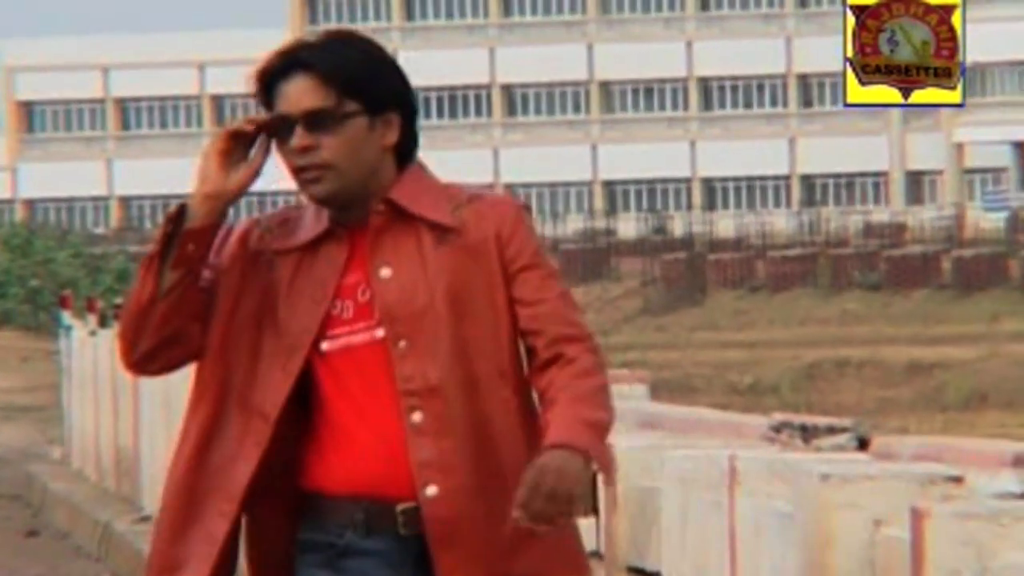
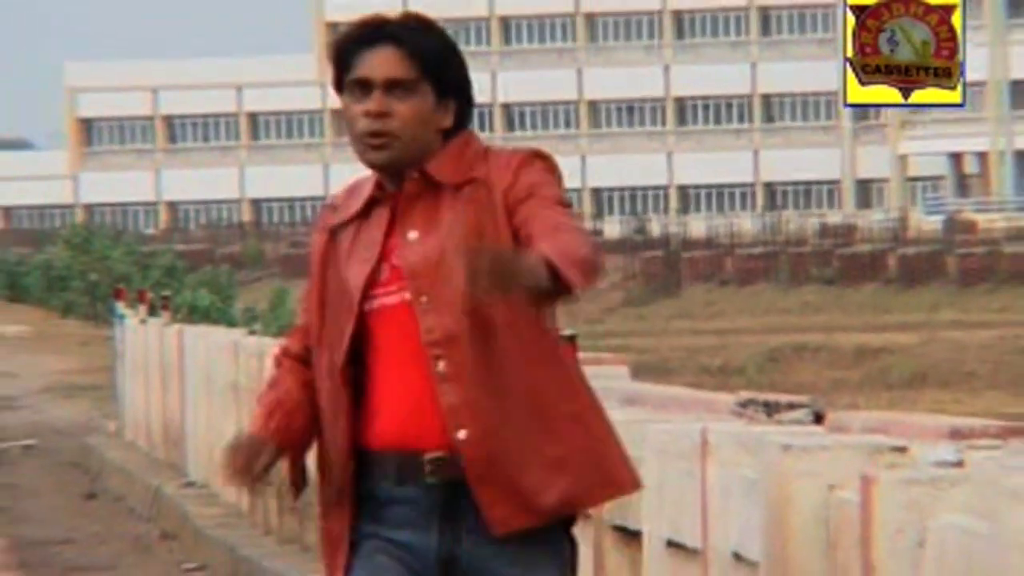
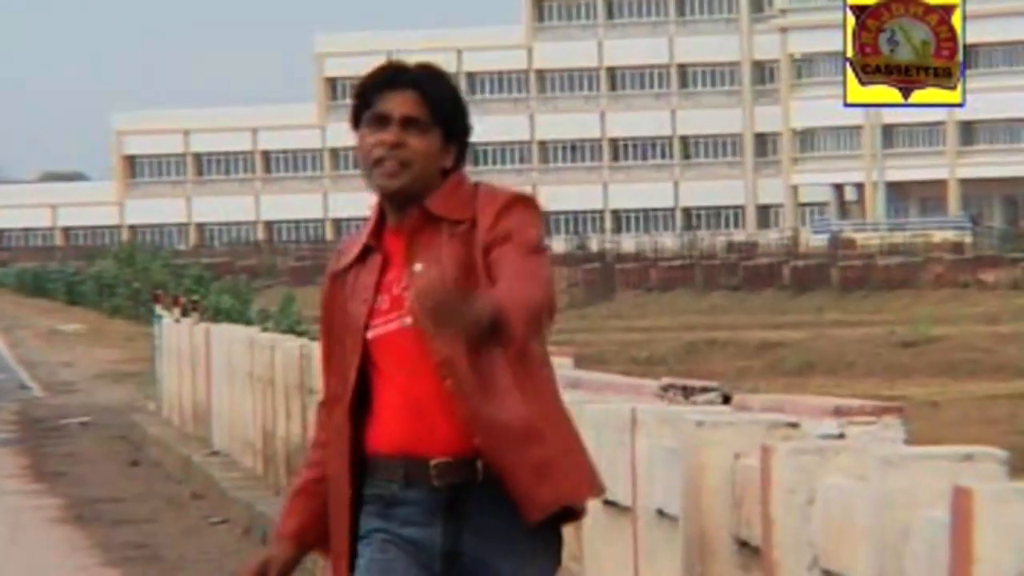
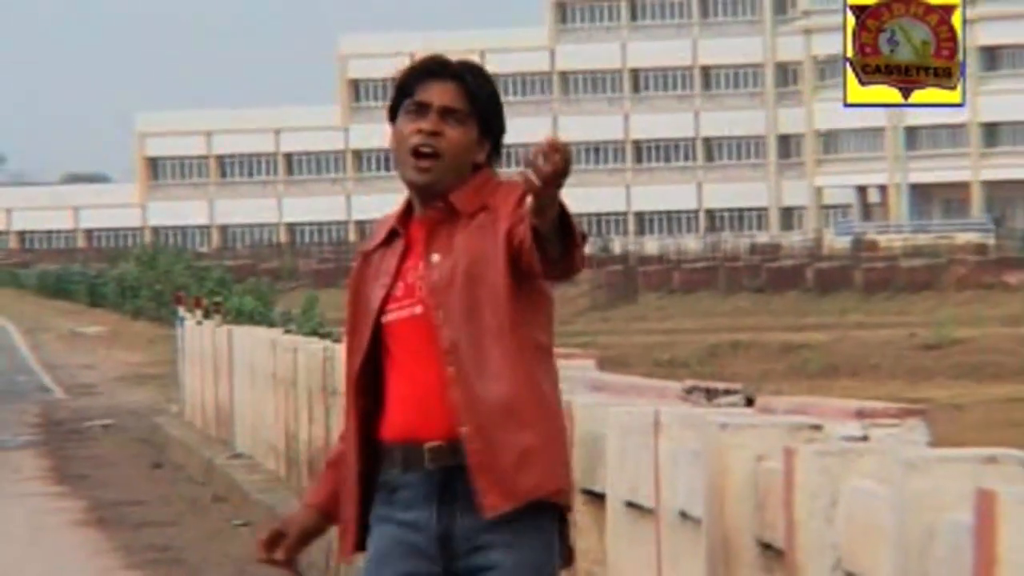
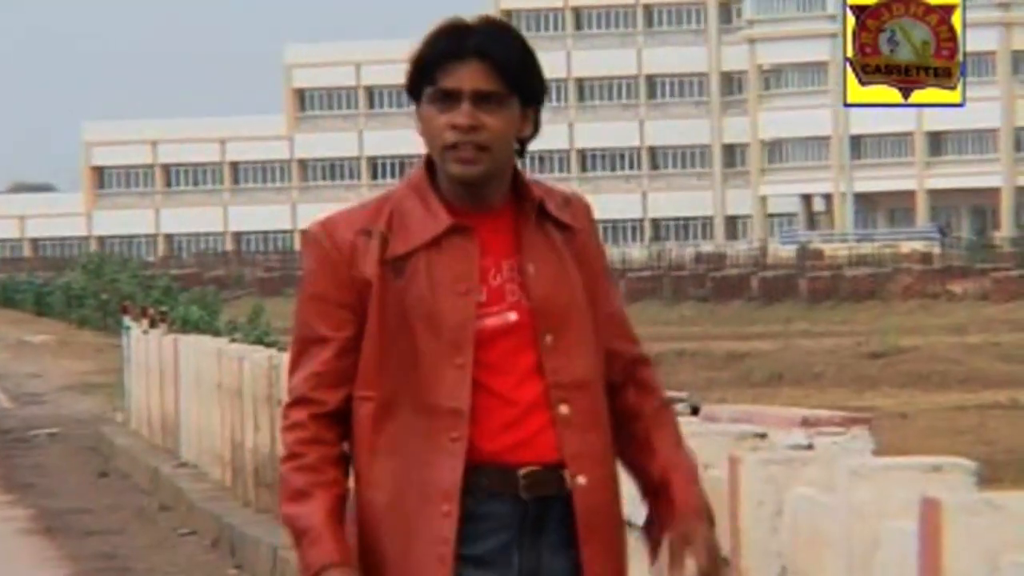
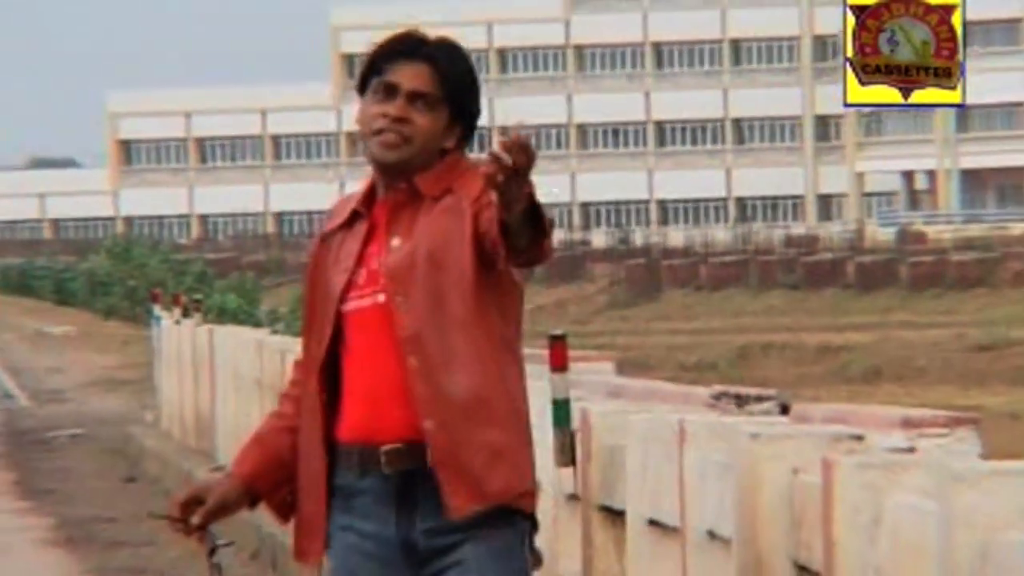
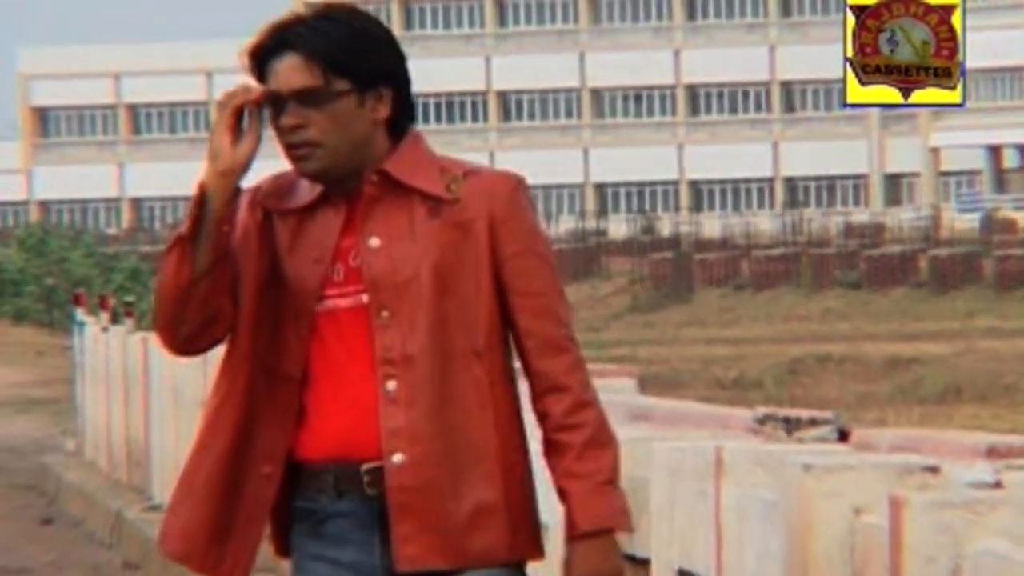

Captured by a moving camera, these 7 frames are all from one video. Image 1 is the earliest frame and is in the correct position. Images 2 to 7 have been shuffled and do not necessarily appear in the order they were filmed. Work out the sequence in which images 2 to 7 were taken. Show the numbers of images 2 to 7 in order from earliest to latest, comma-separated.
7, 2, 6, 4, 3, 5
